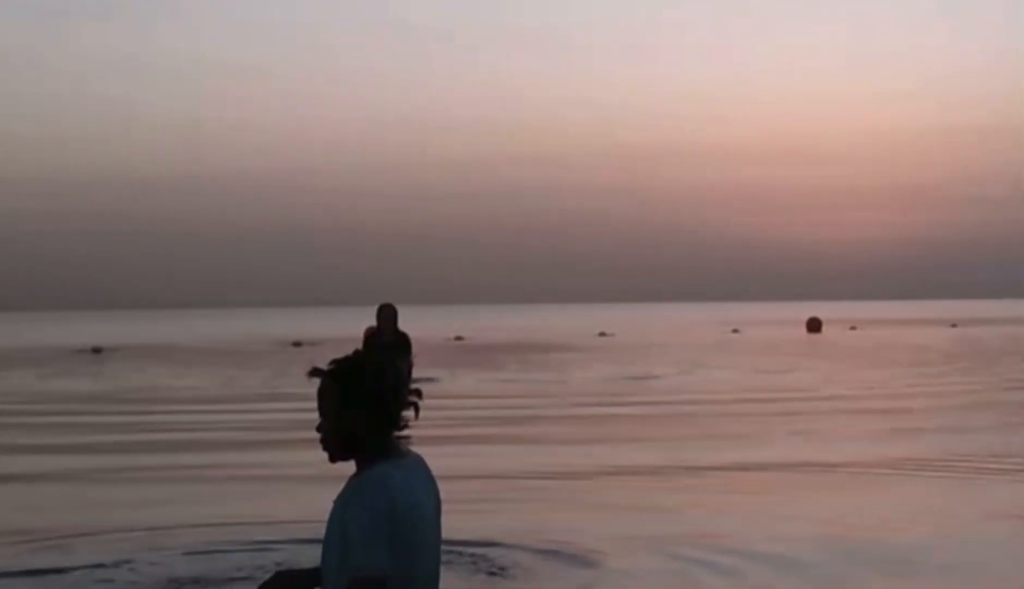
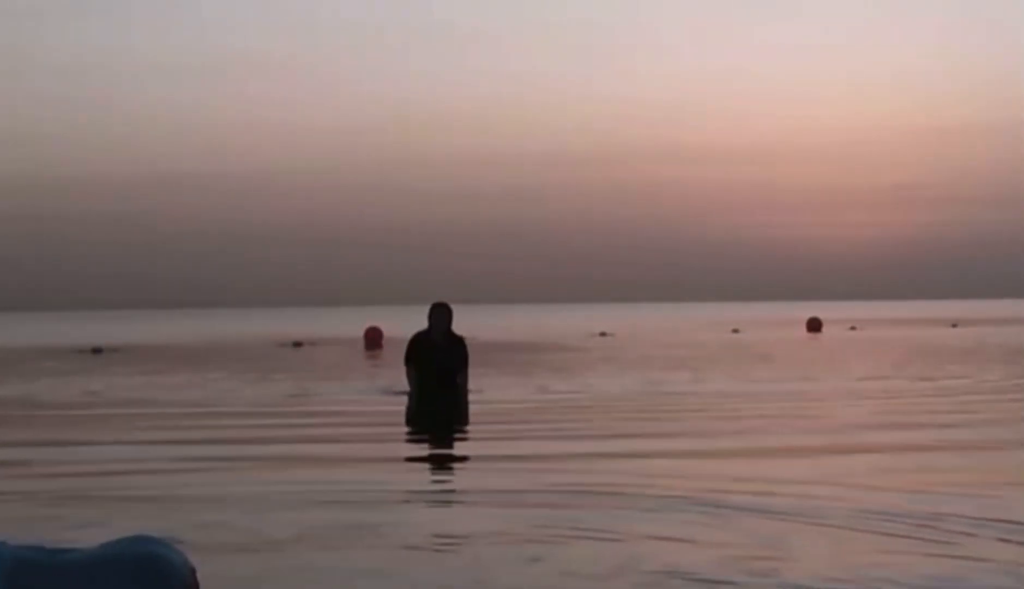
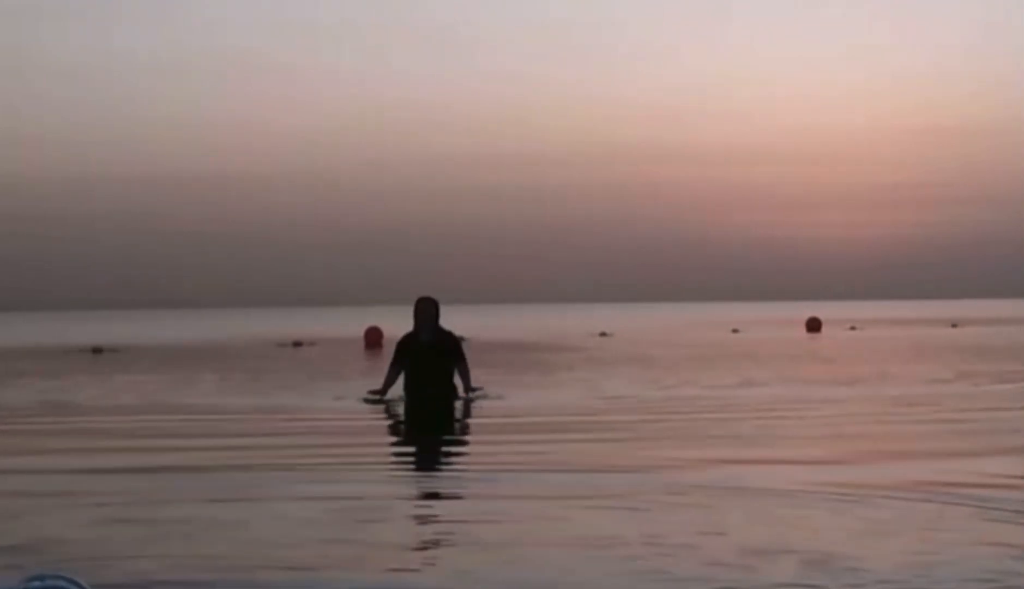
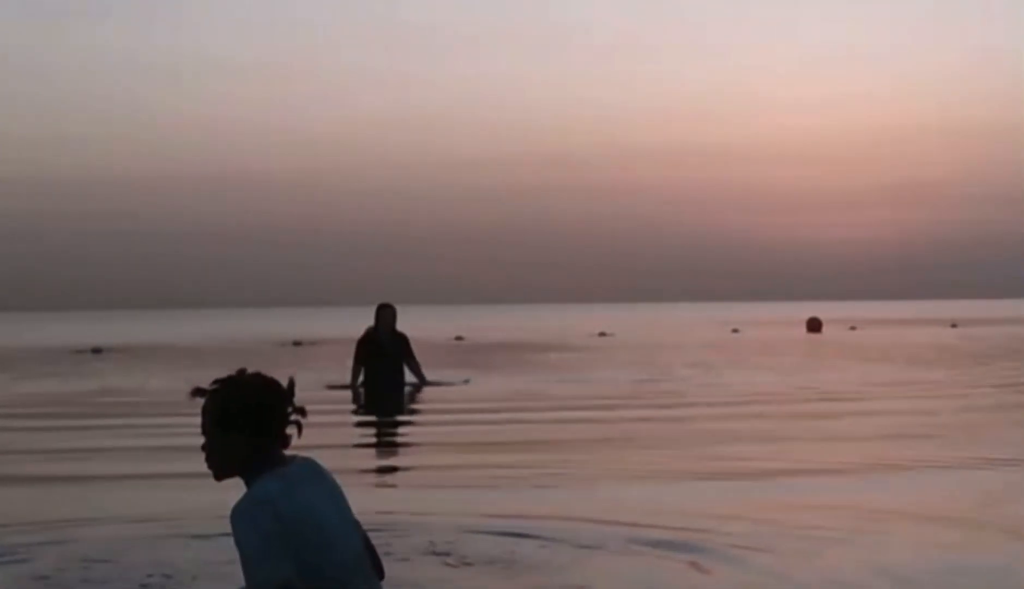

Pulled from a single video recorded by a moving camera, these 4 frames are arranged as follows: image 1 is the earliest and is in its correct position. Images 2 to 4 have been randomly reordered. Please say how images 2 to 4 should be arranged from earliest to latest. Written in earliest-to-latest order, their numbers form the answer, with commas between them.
4, 2, 3
